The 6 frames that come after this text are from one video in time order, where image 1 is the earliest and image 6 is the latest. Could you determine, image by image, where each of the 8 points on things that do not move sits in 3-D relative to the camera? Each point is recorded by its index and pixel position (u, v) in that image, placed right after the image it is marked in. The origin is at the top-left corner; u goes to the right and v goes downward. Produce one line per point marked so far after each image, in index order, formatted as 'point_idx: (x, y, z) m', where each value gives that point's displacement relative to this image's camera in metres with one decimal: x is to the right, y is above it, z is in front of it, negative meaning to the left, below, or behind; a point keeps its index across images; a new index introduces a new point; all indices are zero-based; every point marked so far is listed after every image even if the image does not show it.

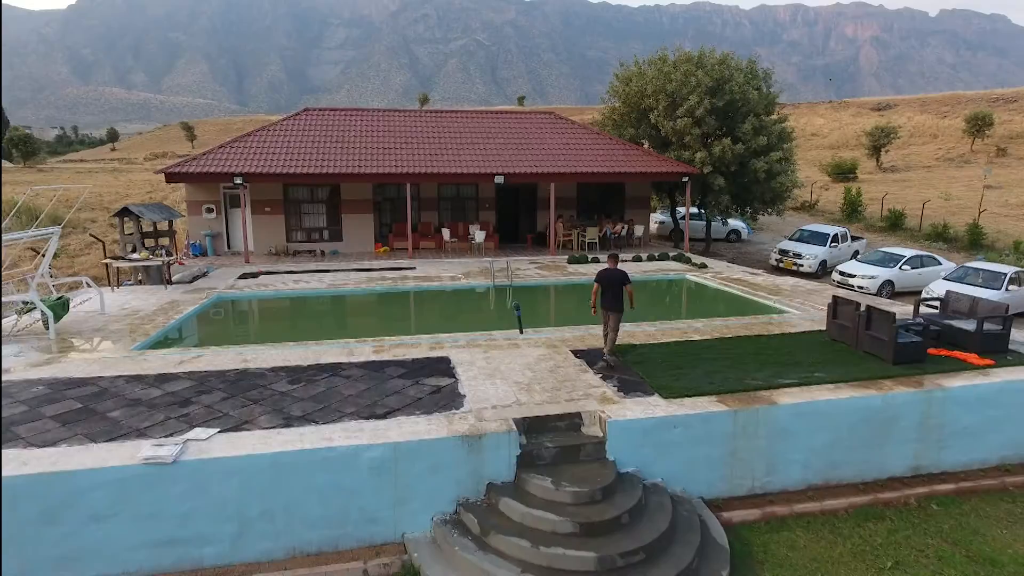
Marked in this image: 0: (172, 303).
0: (-6.9, -0.4, +13.0) m
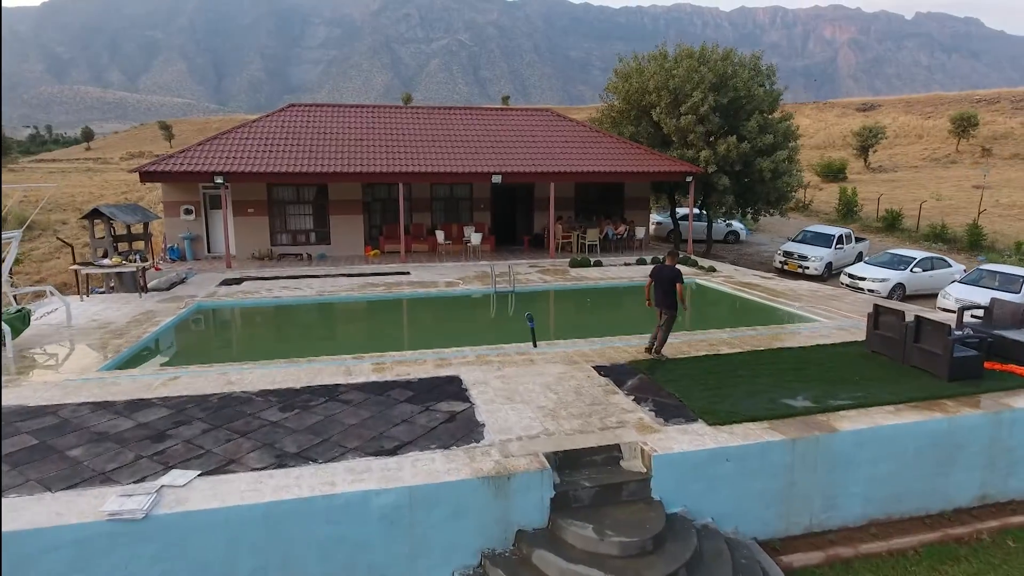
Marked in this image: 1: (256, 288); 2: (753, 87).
0: (-6.8, -0.5, +11.9) m
1: (-5.7, 0.0, +14.1) m
2: (+7.0, +5.9, +18.6) m
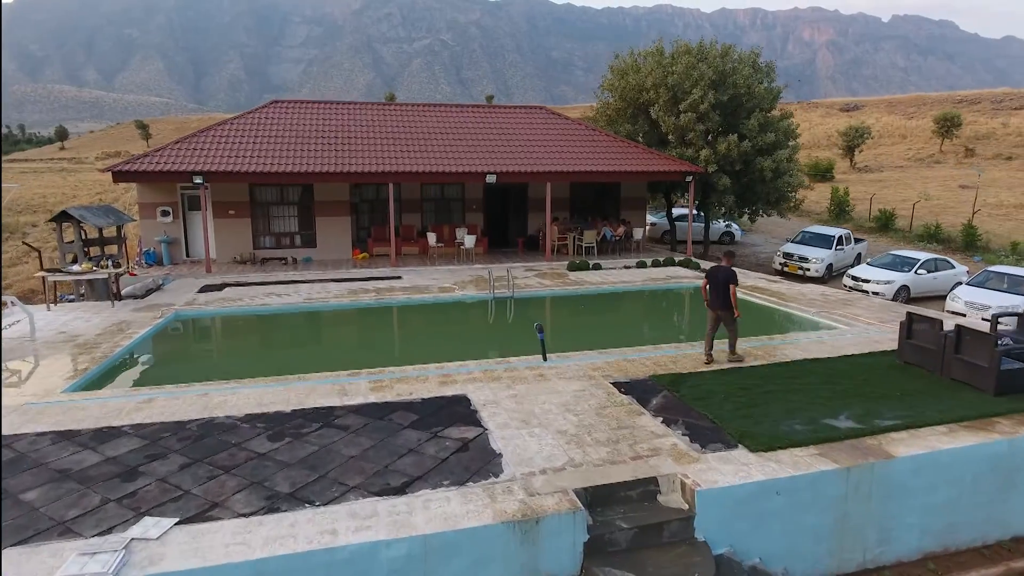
0: (-6.8, -0.7, +11.0) m
1: (-5.7, -0.1, +13.3) m
2: (+6.9, +5.8, +18.1) m
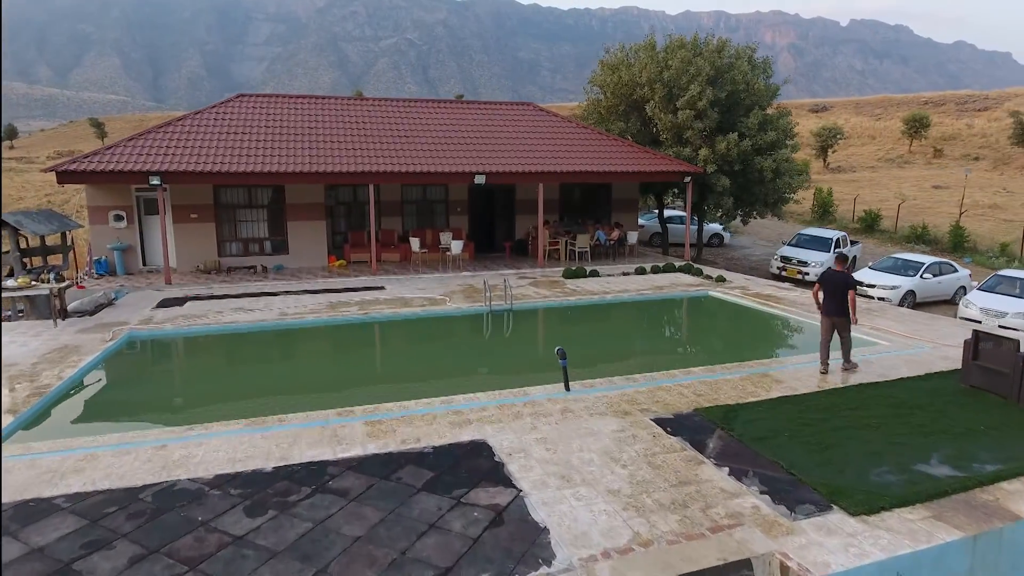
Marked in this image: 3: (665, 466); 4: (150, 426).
0: (-6.7, -0.9, +9.6) m
1: (-5.8, -0.4, +11.9) m
2: (+6.5, +5.6, +17.3) m
3: (+1.3, -1.5, +5.3) m
4: (-4.2, -1.6, +7.4) m
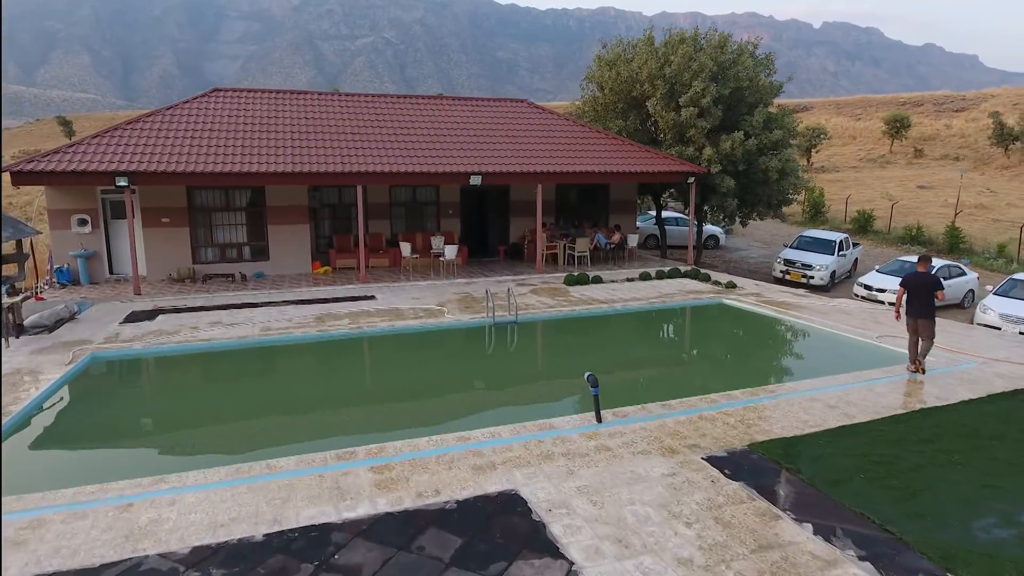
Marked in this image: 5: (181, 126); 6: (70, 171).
0: (-6.6, -1.1, +8.5) m
1: (-5.7, -0.6, +10.8) m
2: (+6.3, +5.5, +16.6) m
3: (+1.6, -1.6, +4.5) m
4: (-4.0, -1.8, +6.4) m
5: (-7.5, +3.7, +14.5) m
6: (-8.3, +2.2, +12.0) m
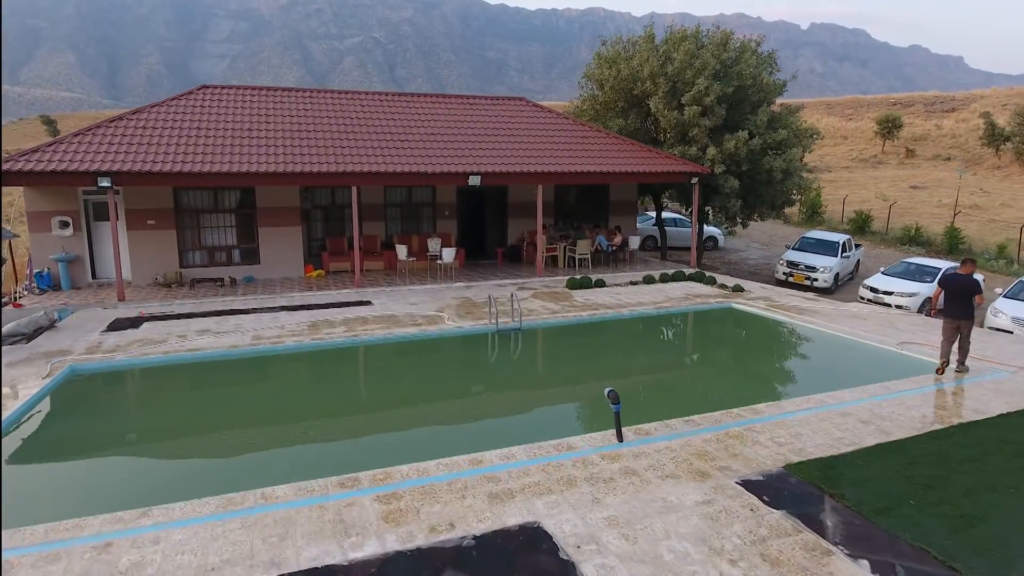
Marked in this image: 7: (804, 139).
0: (-6.5, -1.2, +7.9) m
1: (-5.6, -0.7, +10.3) m
2: (+6.3, +5.4, +16.2) m
3: (+1.7, -1.7, +4.0) m
4: (-3.8, -1.9, +5.9) m
5: (-7.5, +3.6, +13.9) m
6: (-8.3, +2.1, +11.4) m
7: (+7.9, +4.1, +17.4) m
